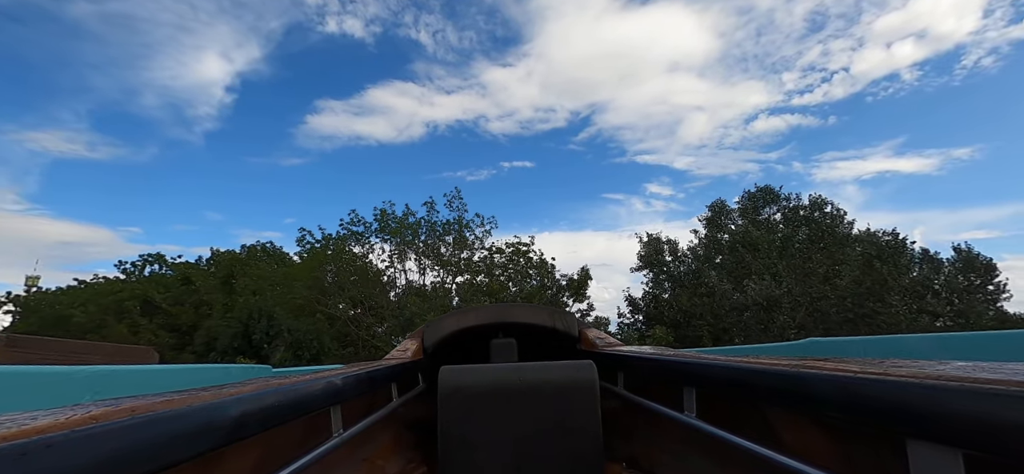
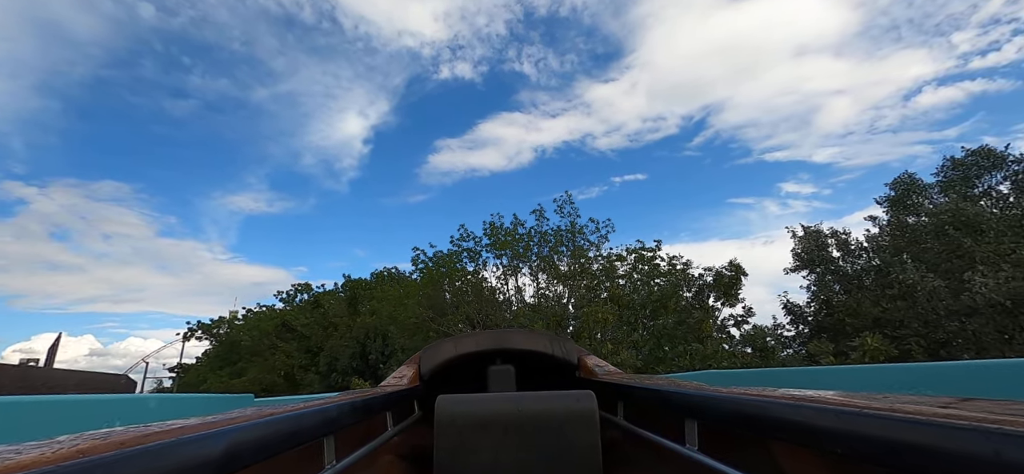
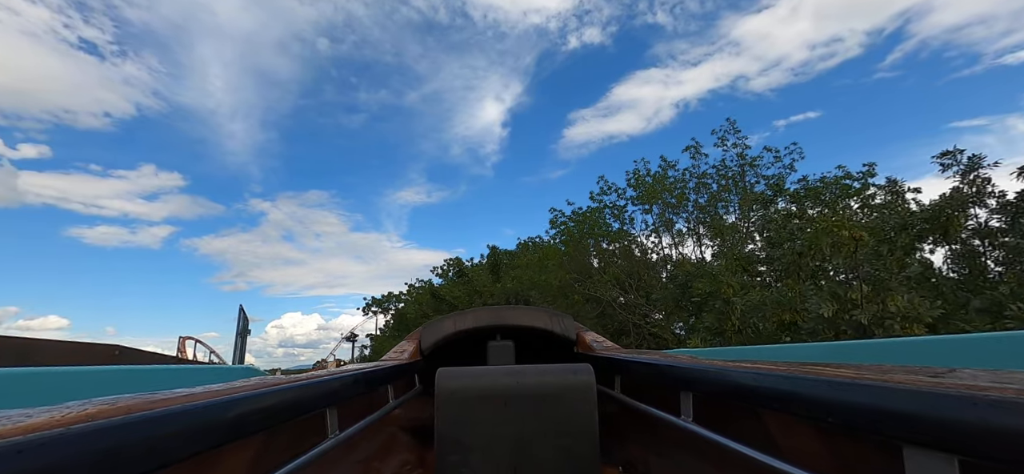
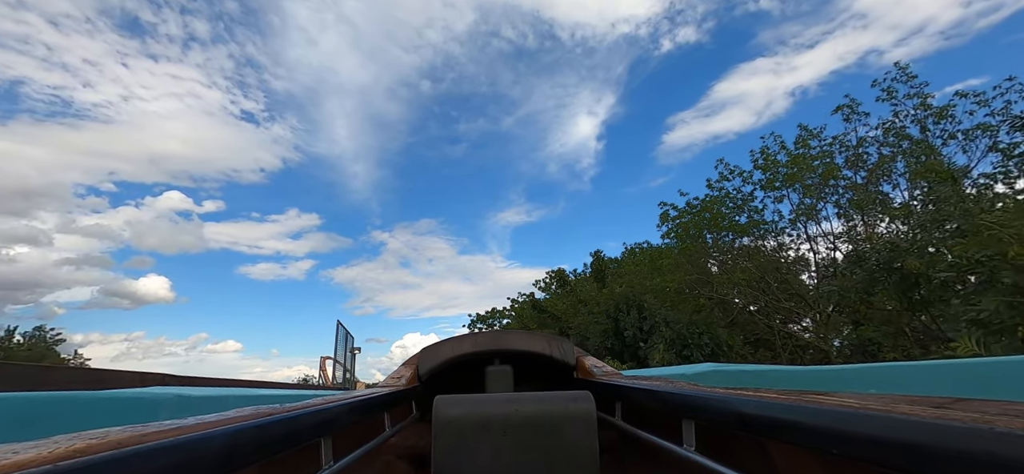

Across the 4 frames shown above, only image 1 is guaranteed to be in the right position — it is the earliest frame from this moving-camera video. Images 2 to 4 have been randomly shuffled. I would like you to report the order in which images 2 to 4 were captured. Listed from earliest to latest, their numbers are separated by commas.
2, 3, 4
